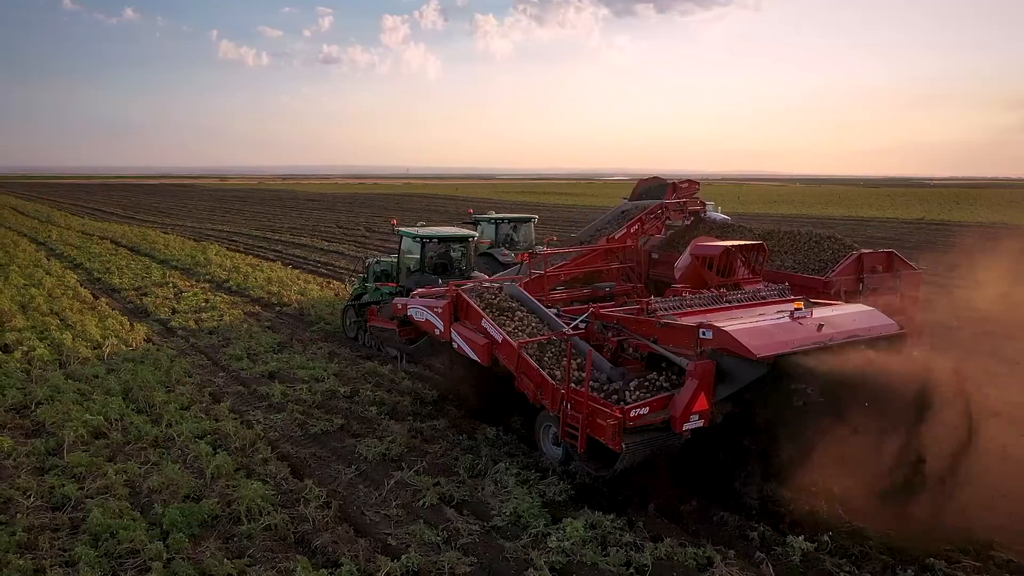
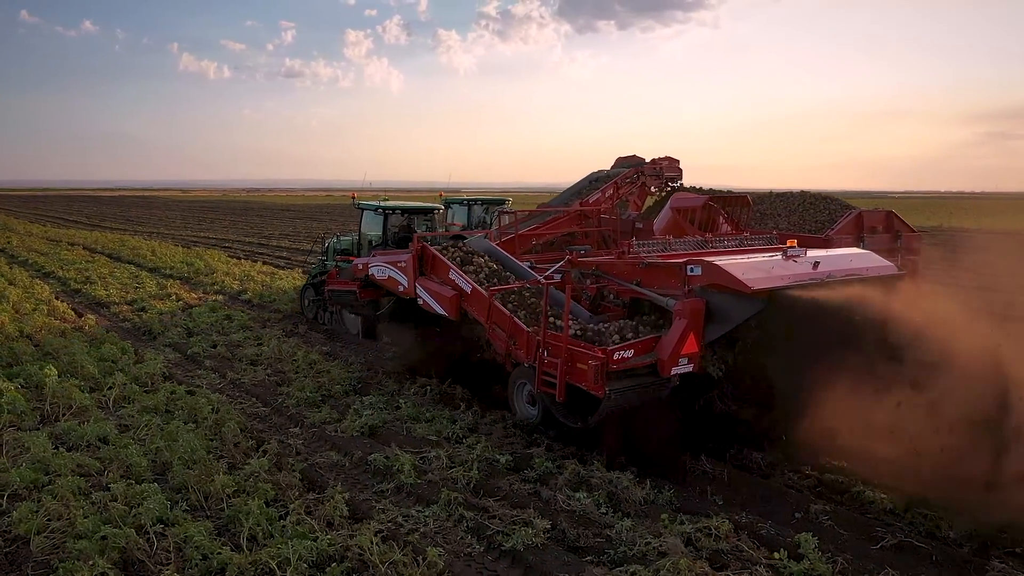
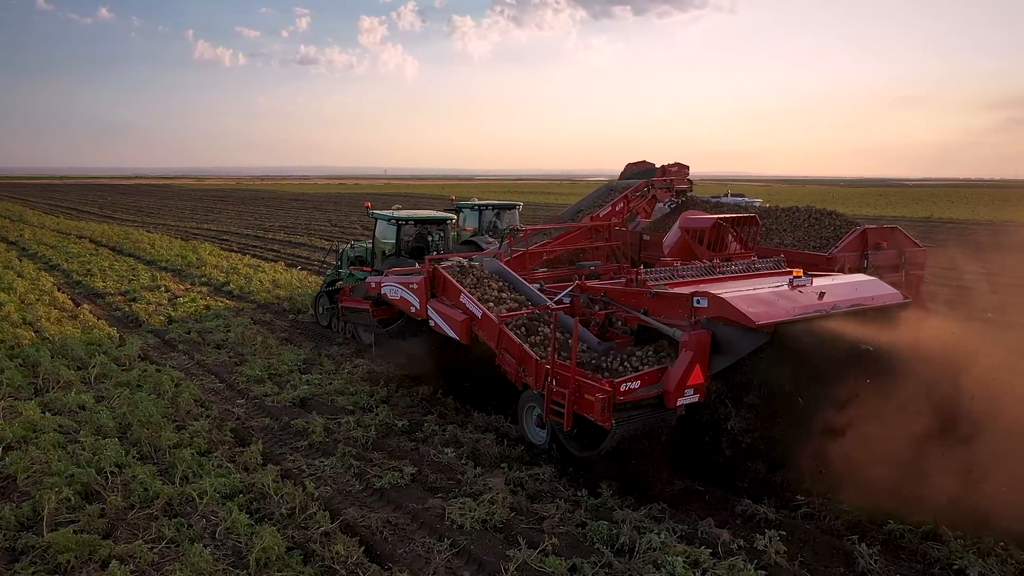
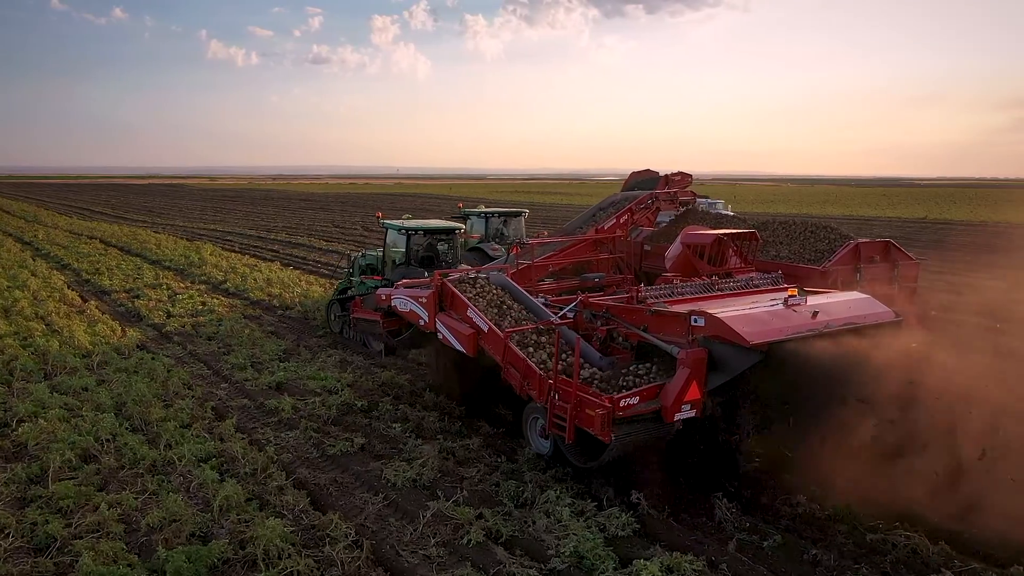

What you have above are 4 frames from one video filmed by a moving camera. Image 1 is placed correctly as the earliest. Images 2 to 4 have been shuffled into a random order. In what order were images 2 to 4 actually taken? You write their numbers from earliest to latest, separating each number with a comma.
4, 3, 2
